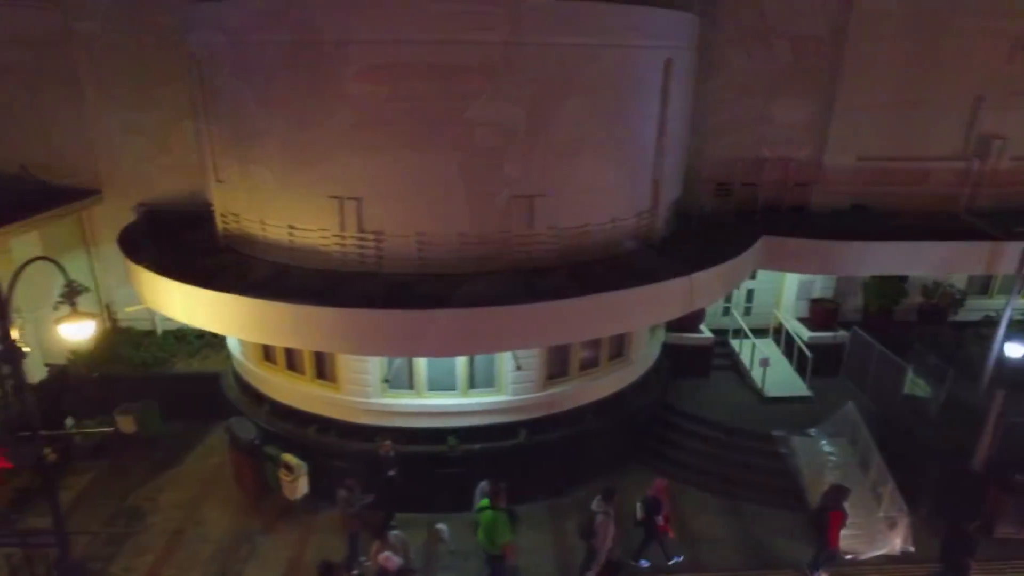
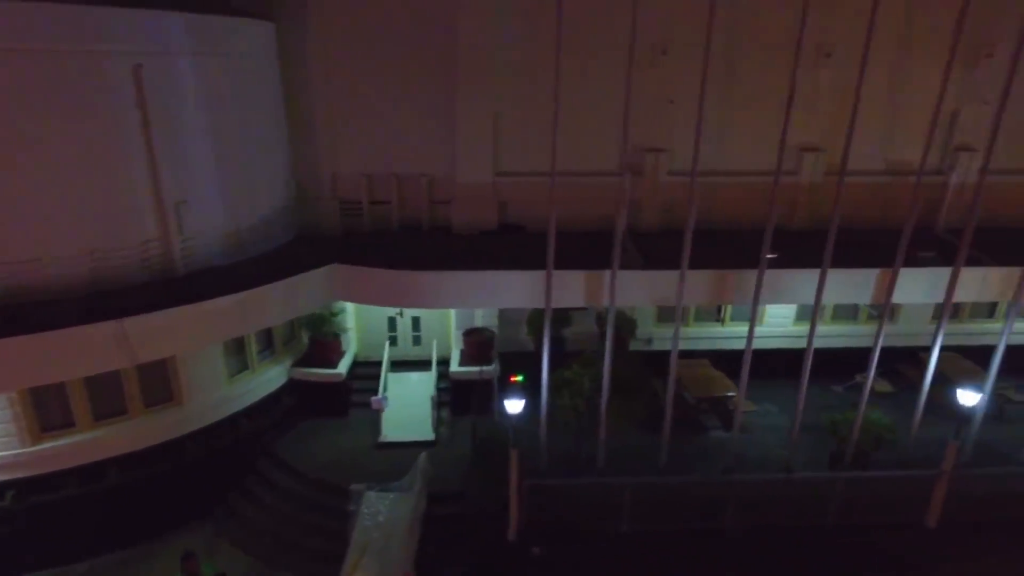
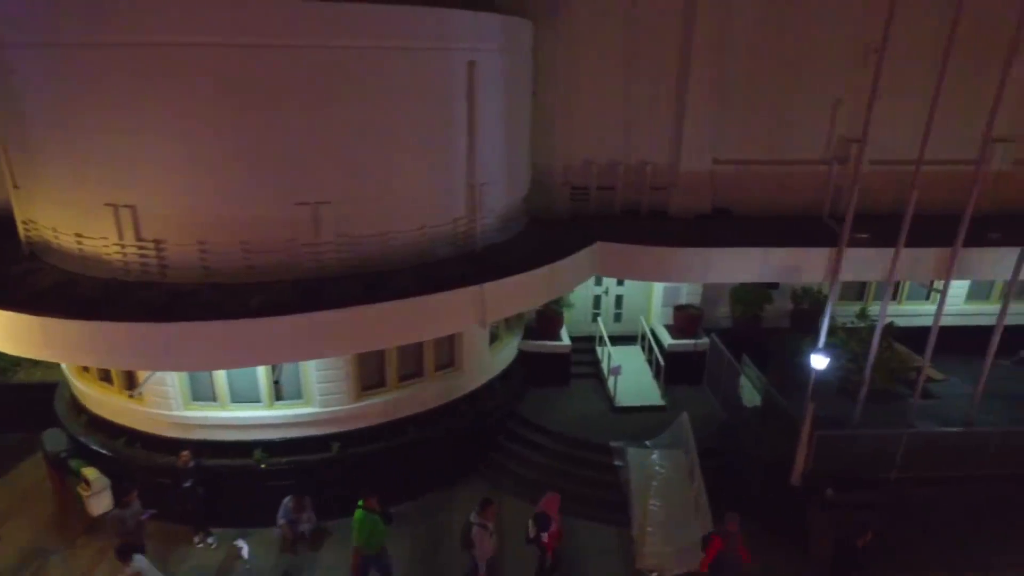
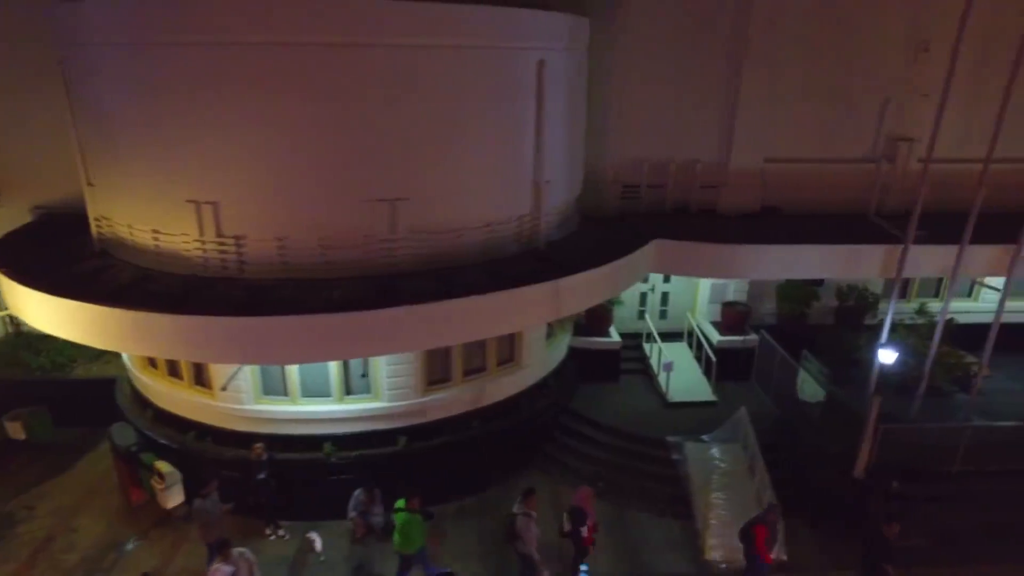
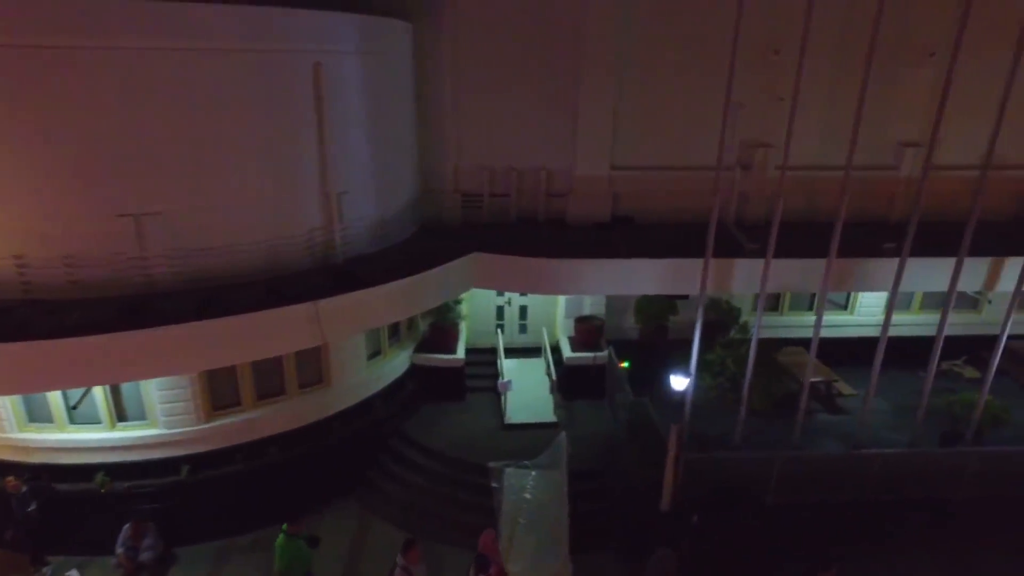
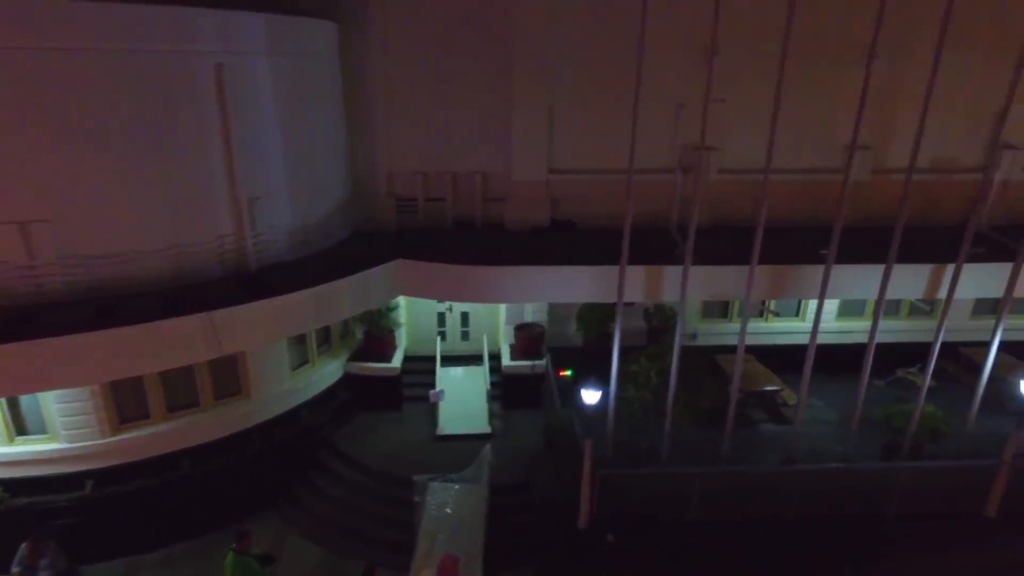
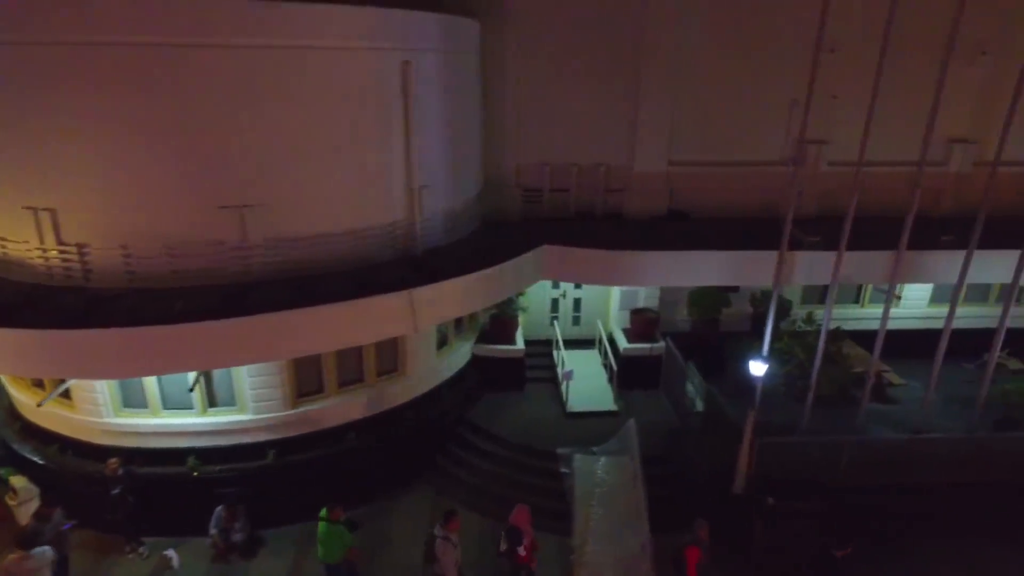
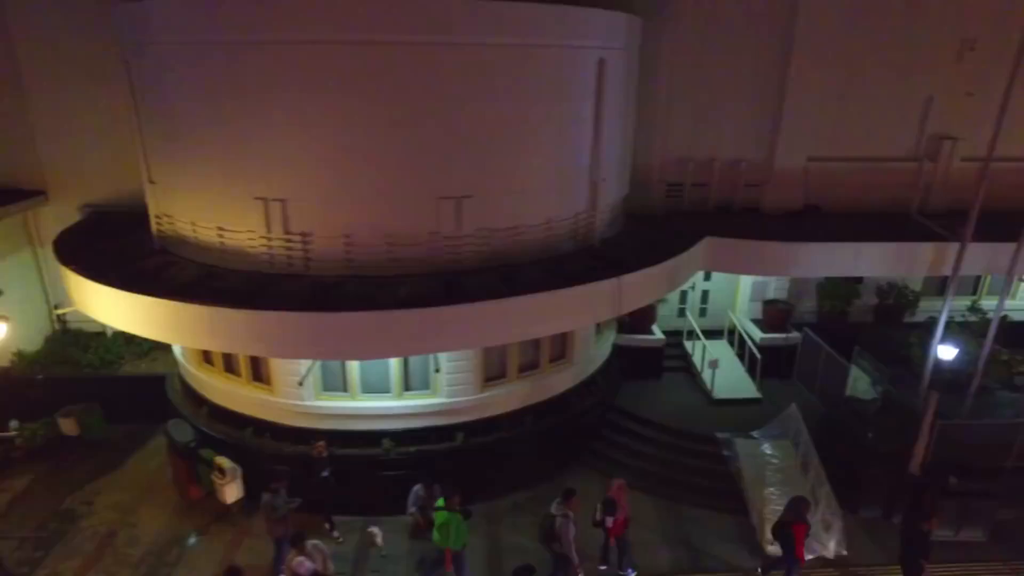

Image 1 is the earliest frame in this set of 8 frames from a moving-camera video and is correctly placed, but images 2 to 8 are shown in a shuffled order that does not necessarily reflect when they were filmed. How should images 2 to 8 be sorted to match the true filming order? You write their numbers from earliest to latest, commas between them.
8, 4, 3, 7, 5, 6, 2
